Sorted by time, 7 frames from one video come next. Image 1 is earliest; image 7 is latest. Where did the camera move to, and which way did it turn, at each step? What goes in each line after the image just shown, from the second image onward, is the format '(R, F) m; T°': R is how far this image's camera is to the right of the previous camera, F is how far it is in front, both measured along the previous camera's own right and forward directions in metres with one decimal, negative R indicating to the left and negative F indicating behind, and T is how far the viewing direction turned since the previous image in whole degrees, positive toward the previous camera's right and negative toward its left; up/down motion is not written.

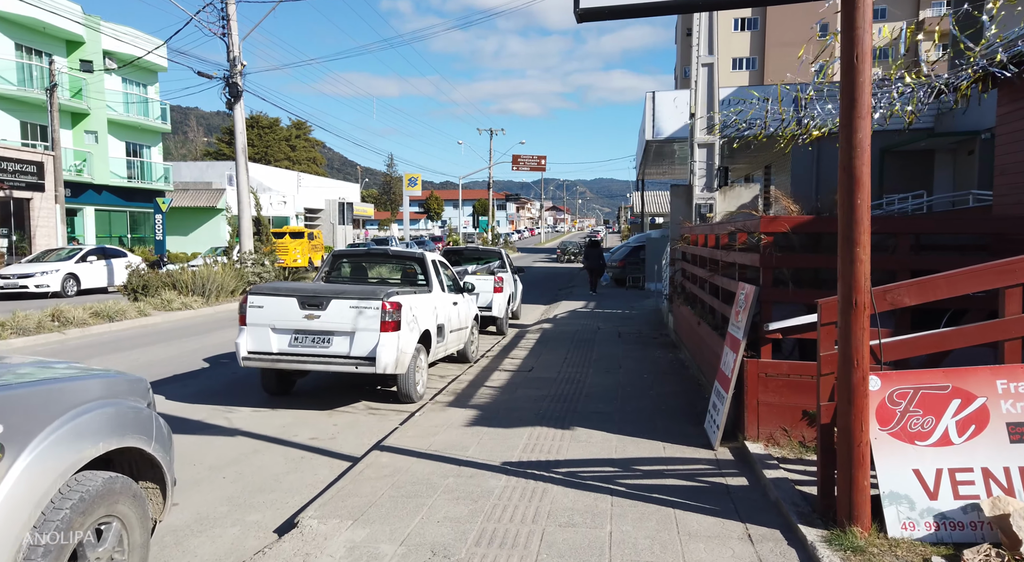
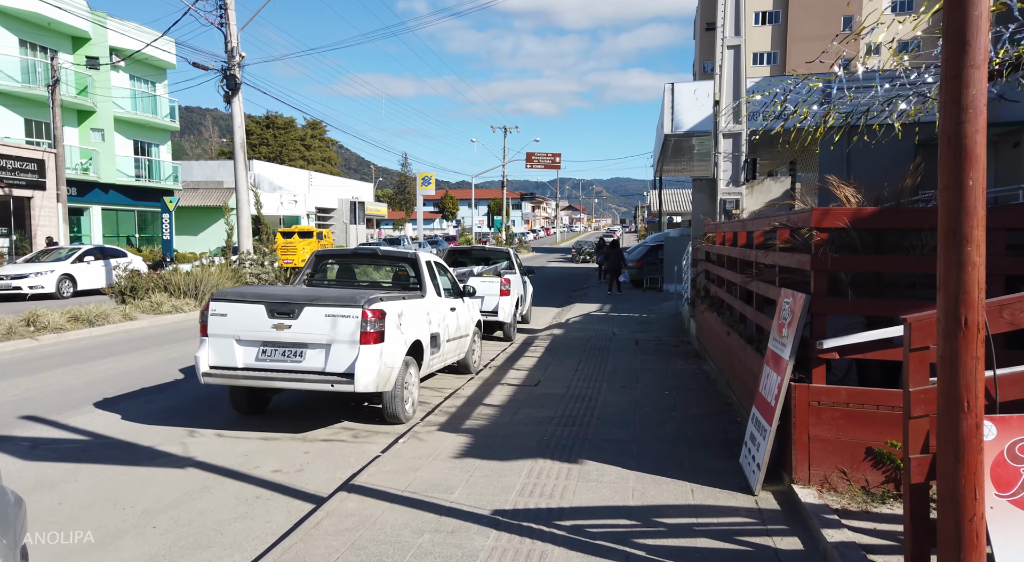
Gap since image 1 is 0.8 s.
(+0.1, +1.0) m; -1°
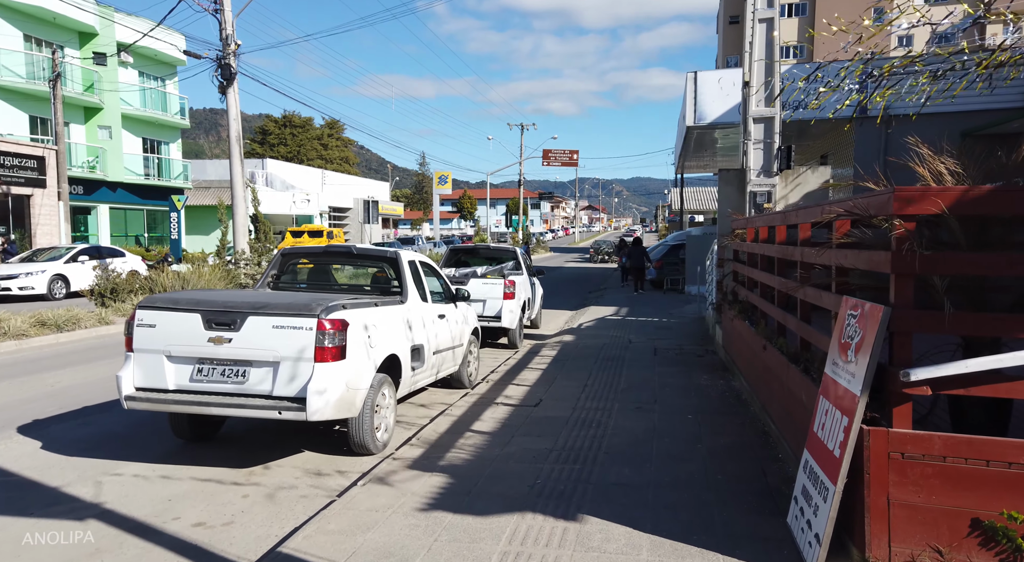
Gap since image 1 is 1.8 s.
(+0.2, +1.1) m; -2°
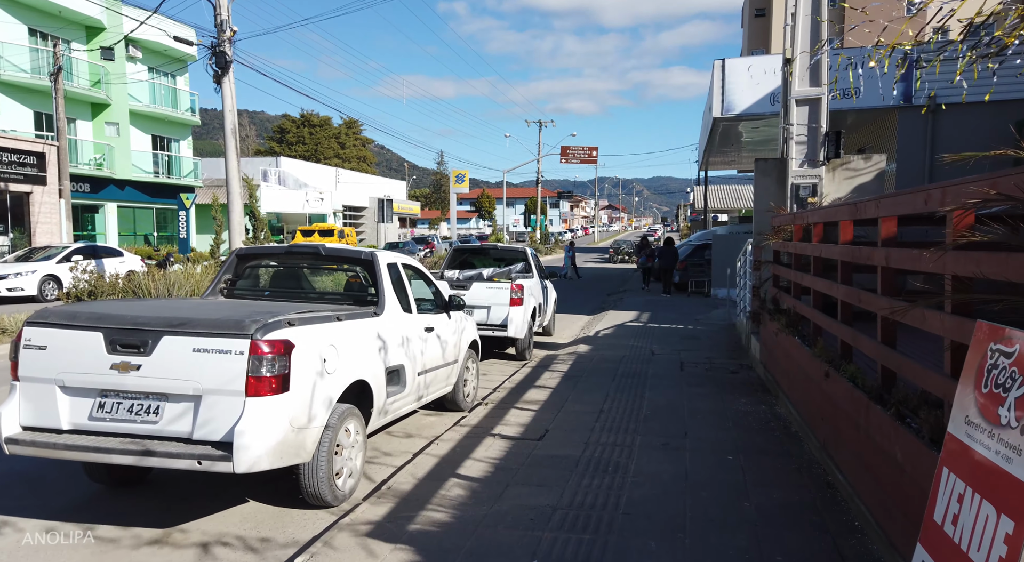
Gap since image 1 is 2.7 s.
(+0.2, +1.2) m; -2°
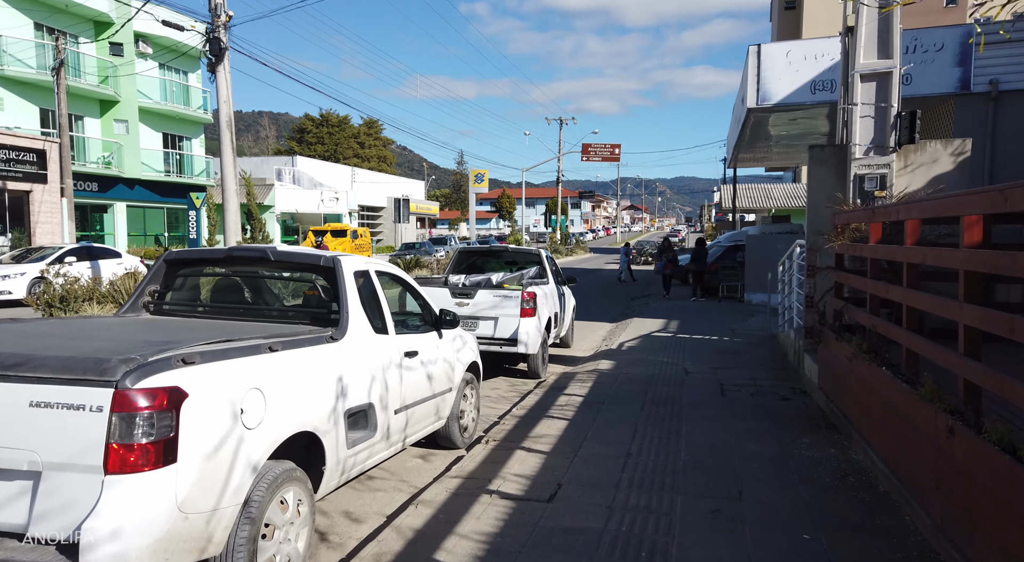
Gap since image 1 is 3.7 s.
(+0.1, +1.3) m; -2°
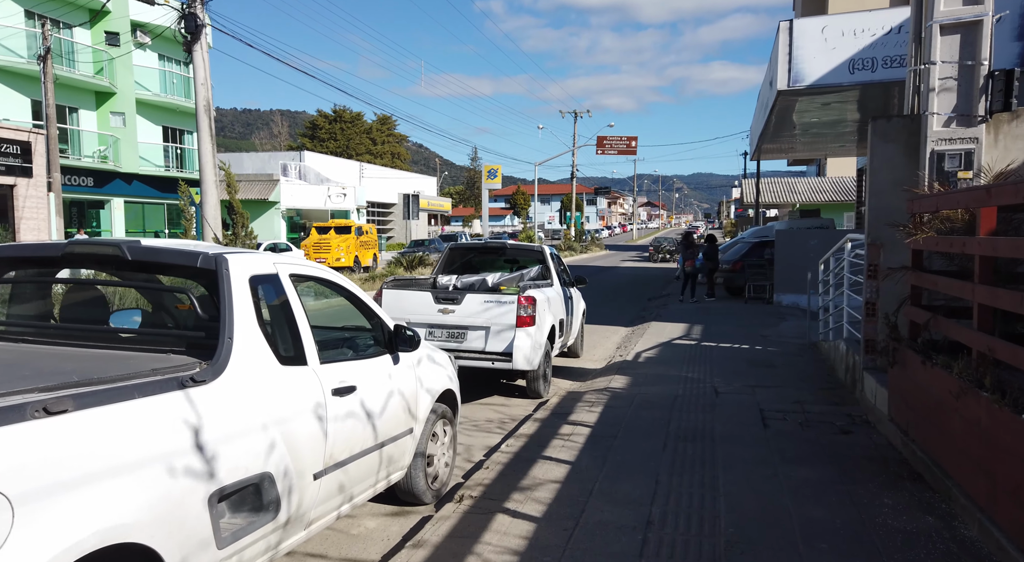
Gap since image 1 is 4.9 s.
(+0.2, +1.4) m; -1°
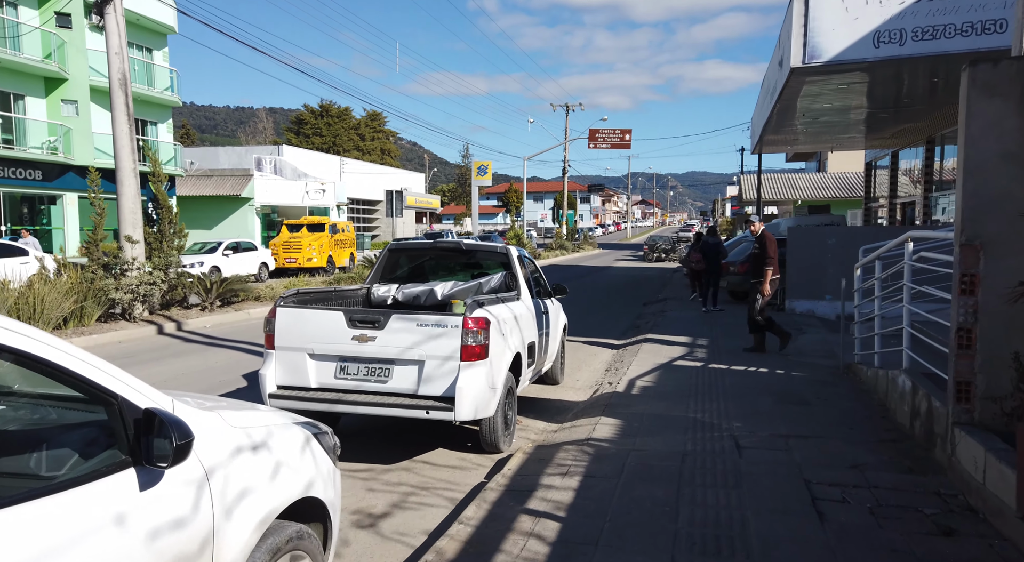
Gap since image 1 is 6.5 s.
(+0.4, +2.1) m; 0°
